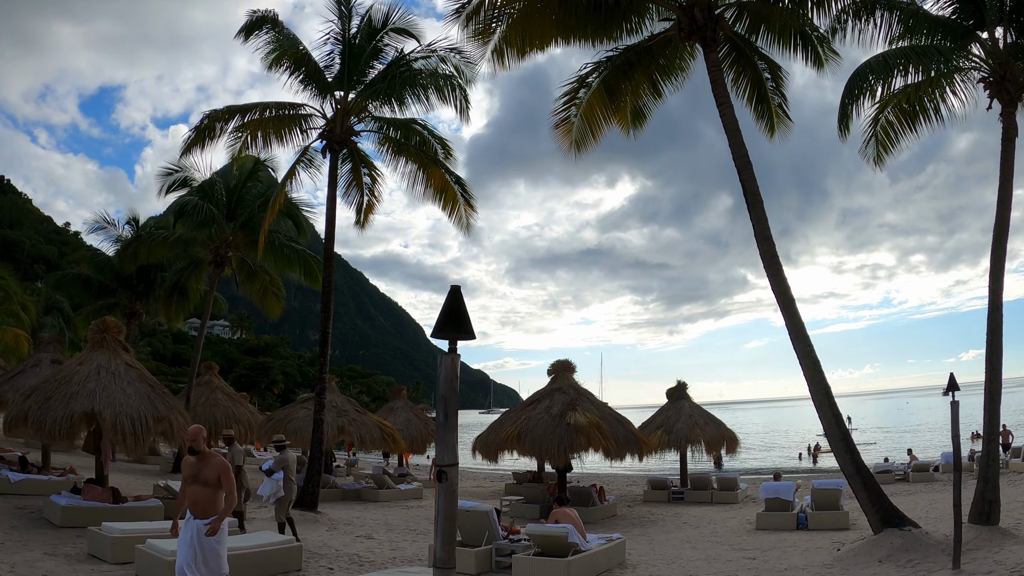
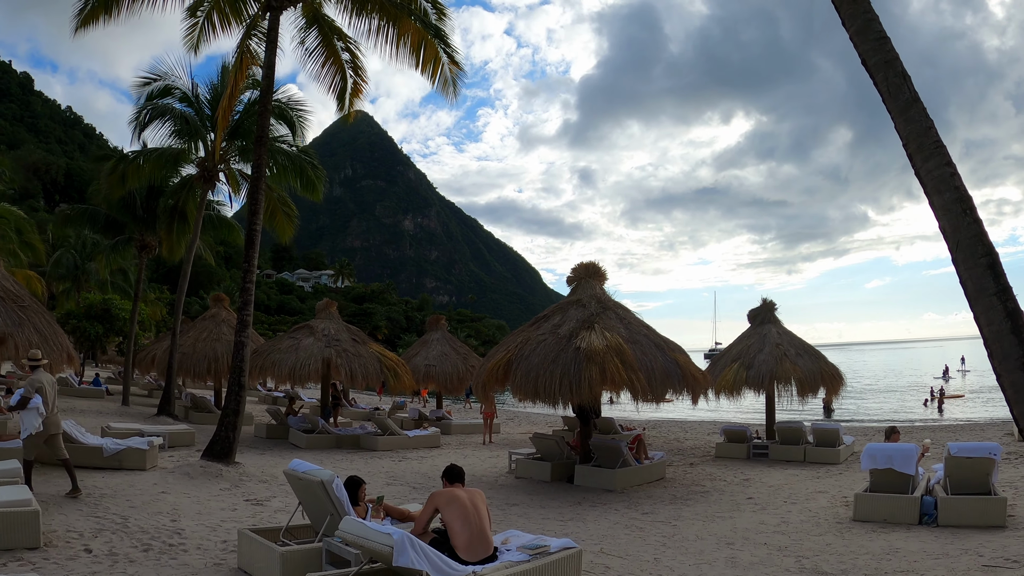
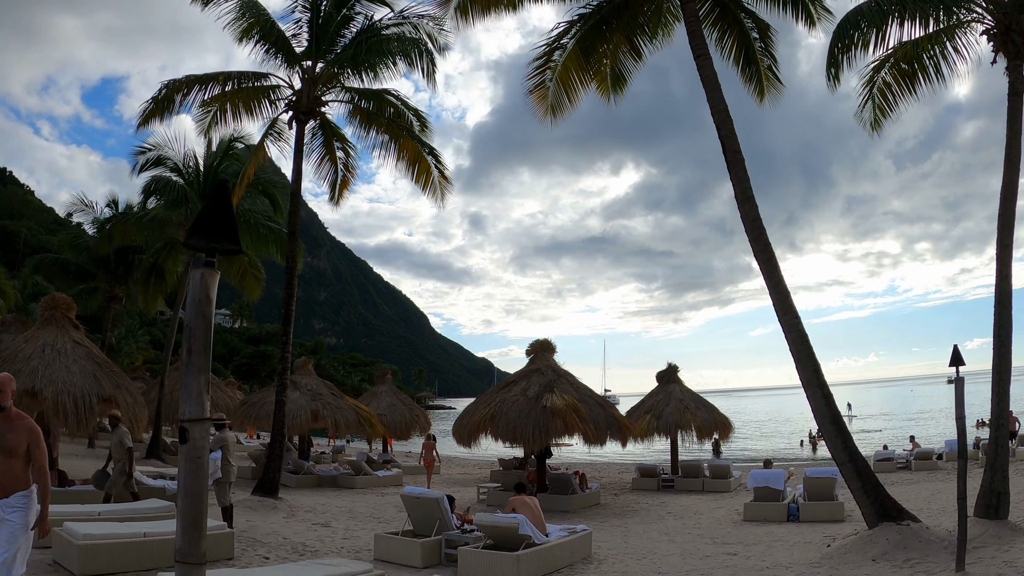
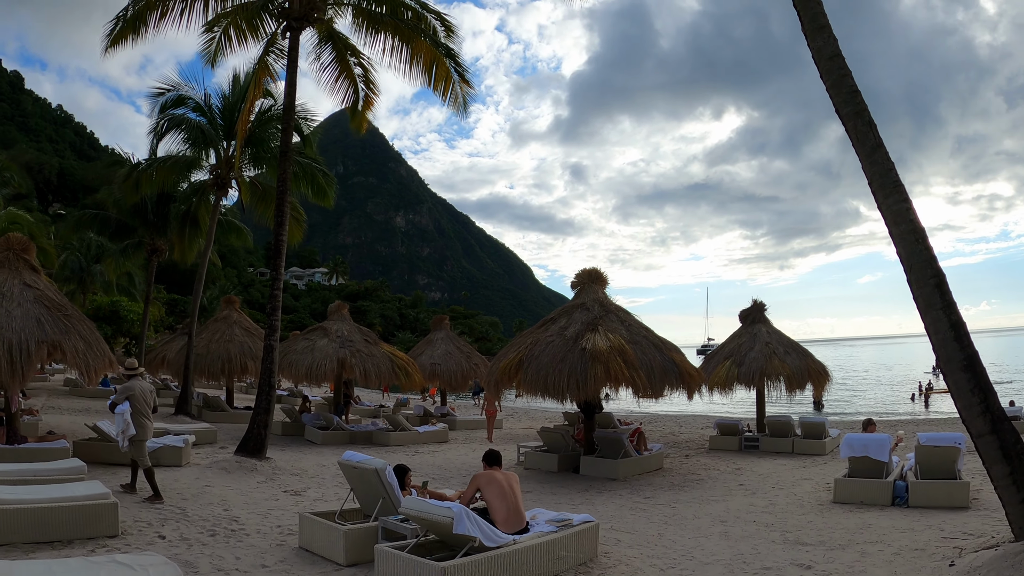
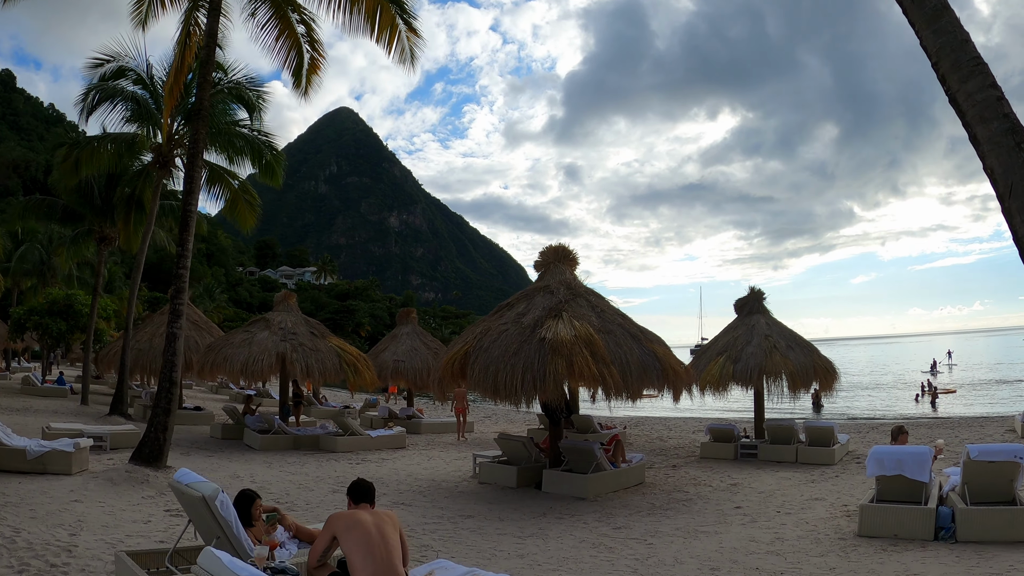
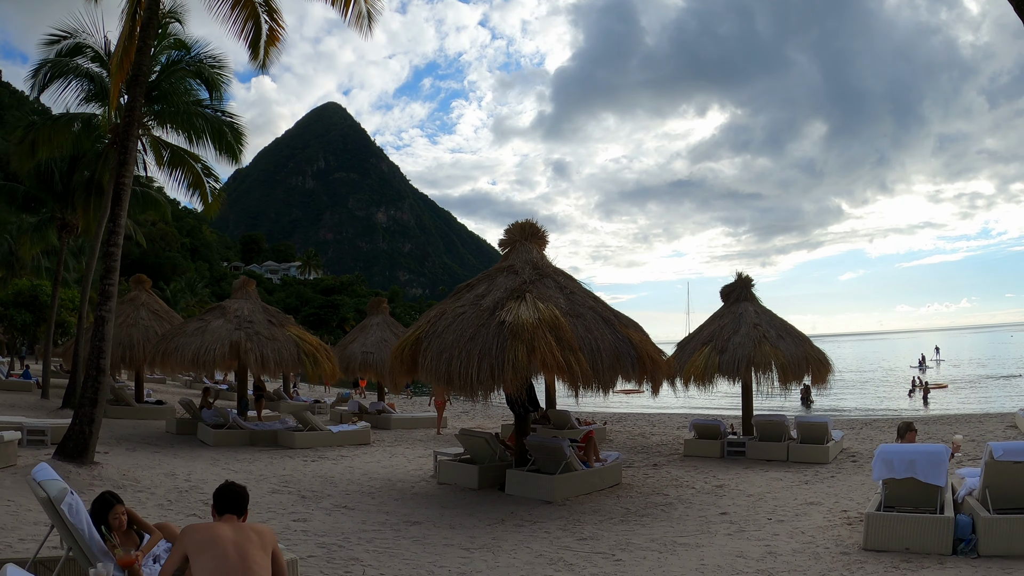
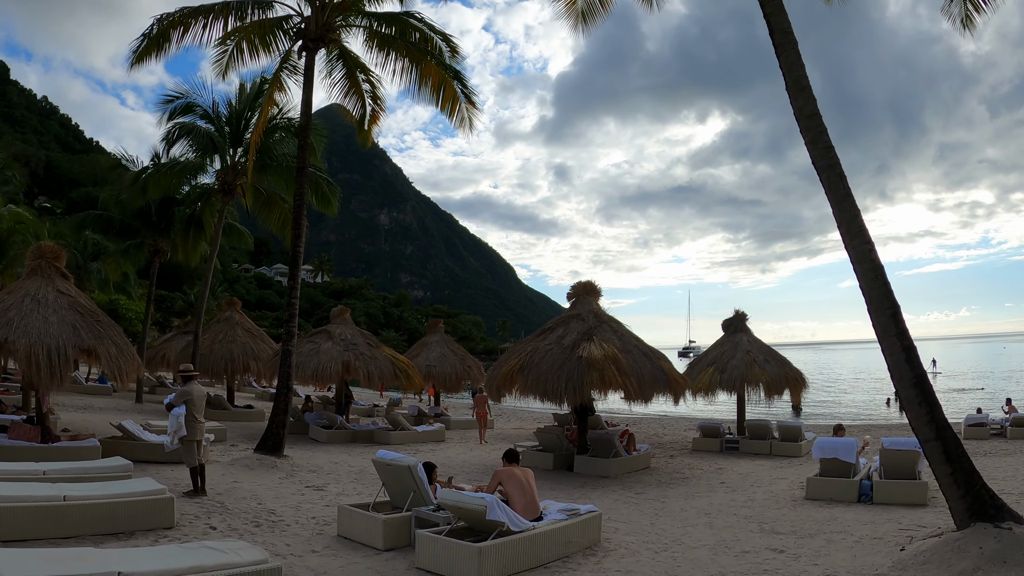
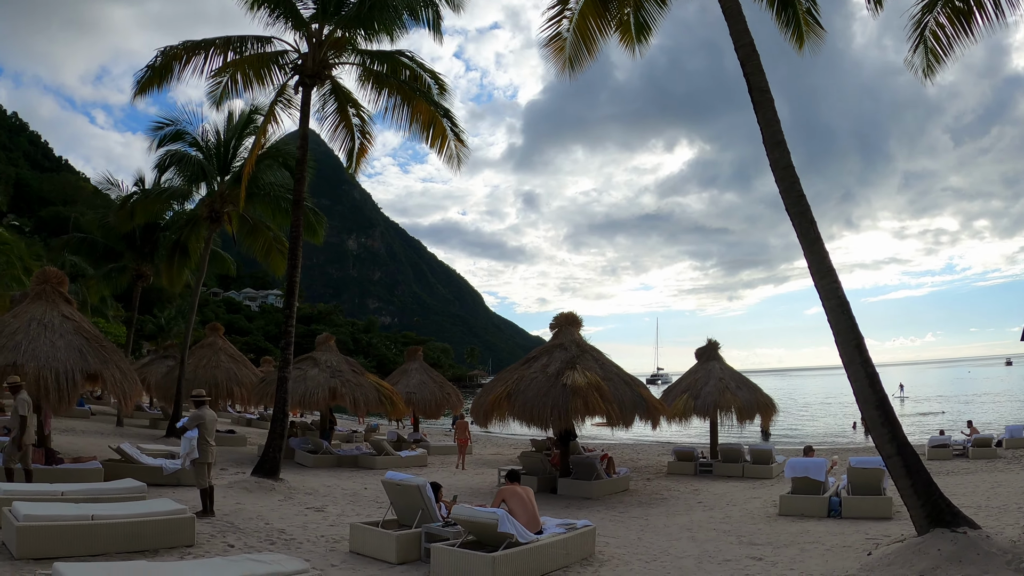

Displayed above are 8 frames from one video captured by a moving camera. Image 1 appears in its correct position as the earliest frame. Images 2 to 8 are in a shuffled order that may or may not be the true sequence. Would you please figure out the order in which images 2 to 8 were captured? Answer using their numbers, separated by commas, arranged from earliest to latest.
3, 8, 7, 4, 2, 5, 6
